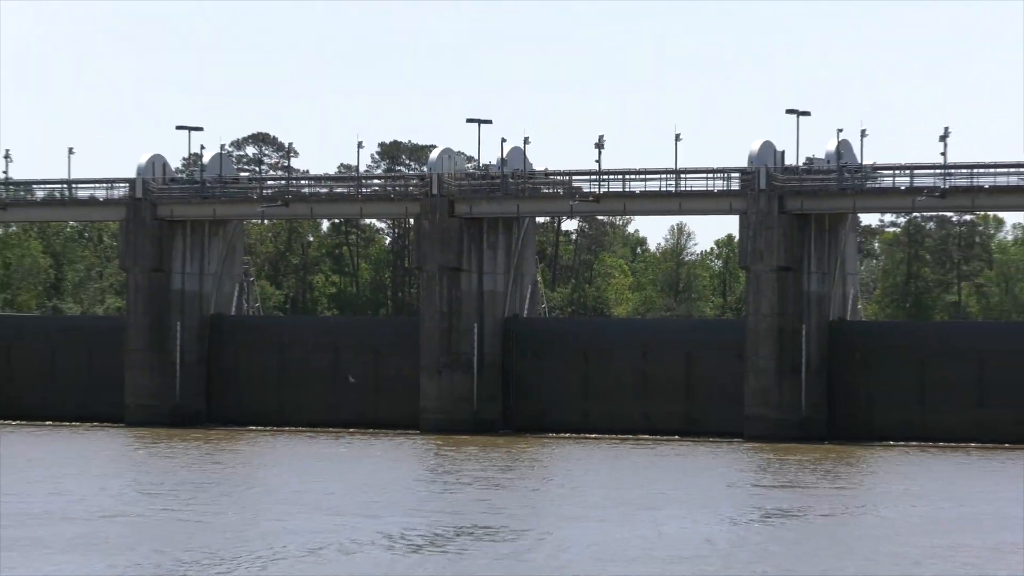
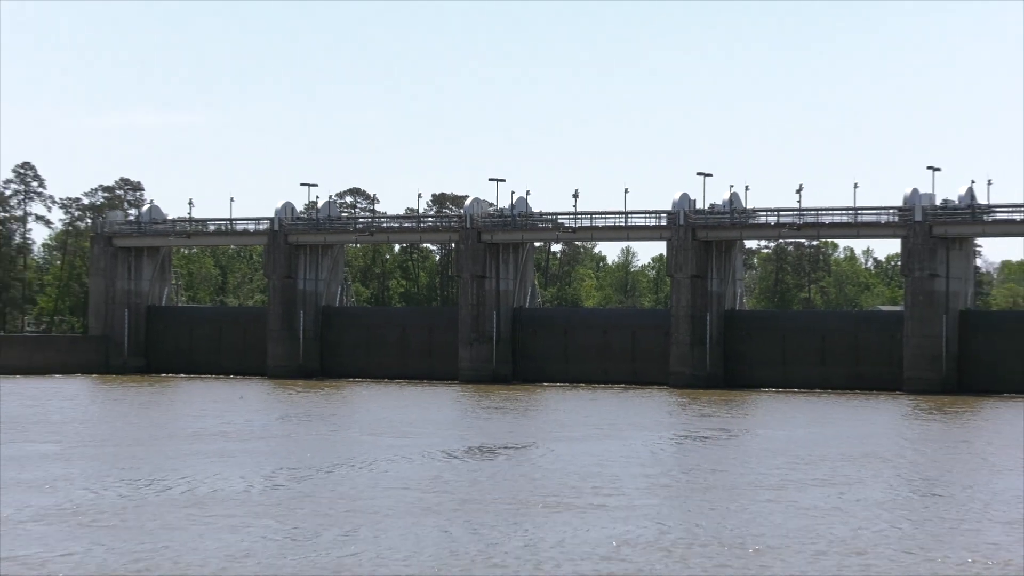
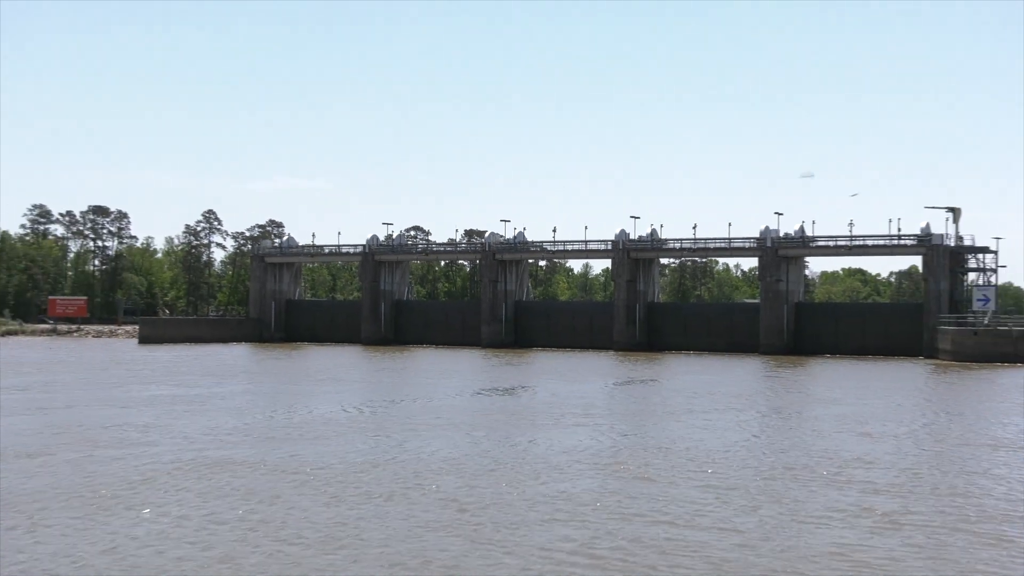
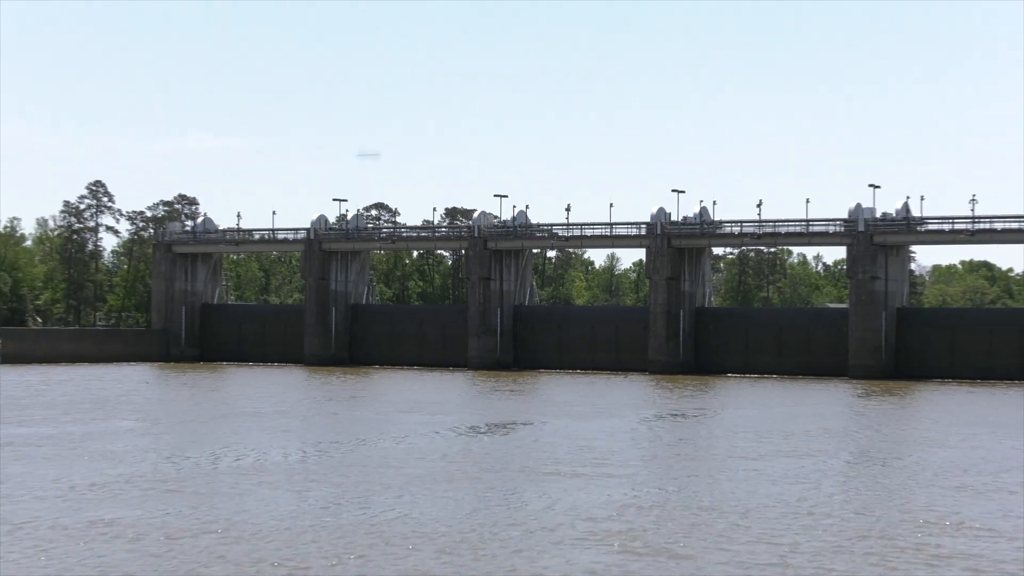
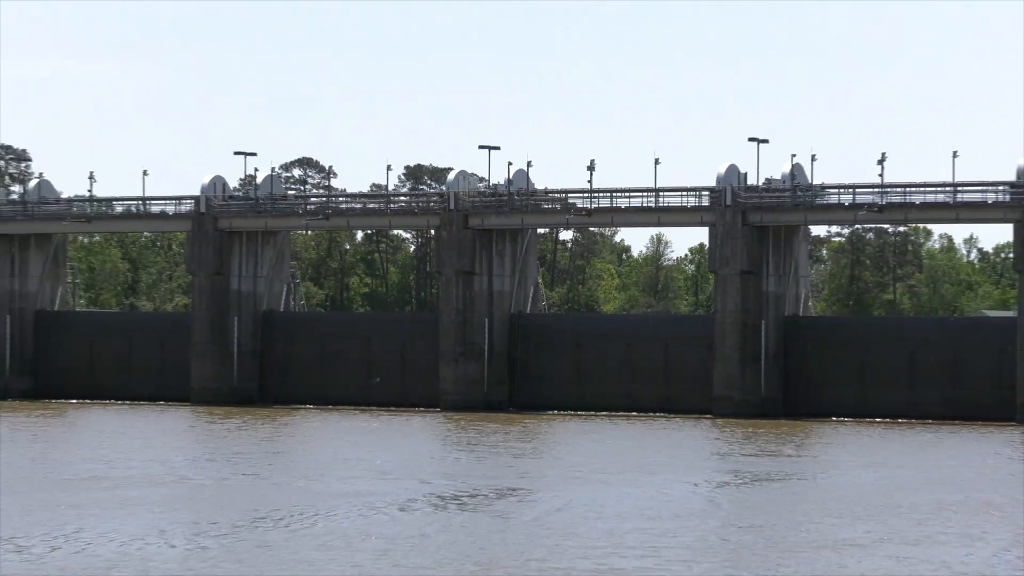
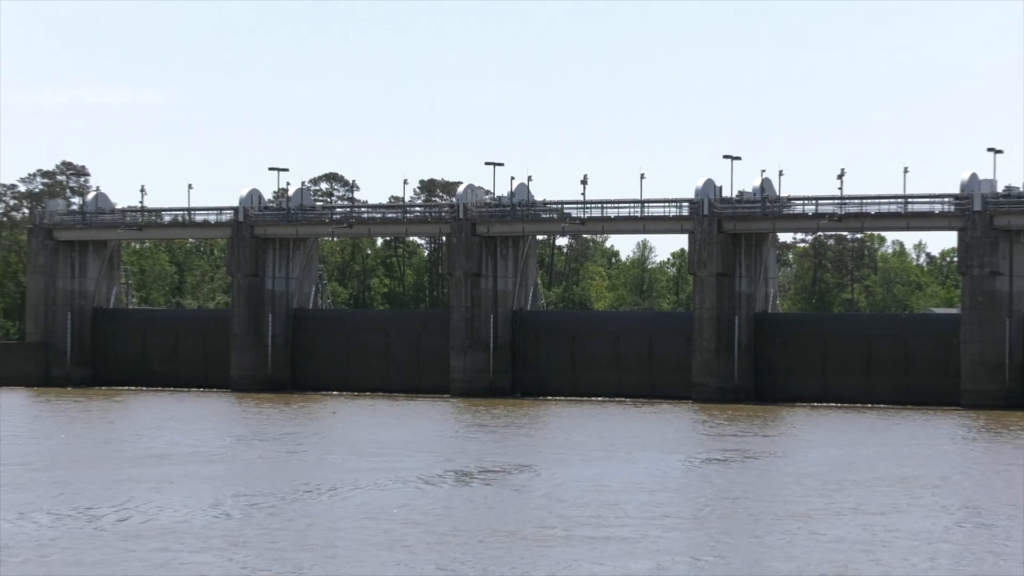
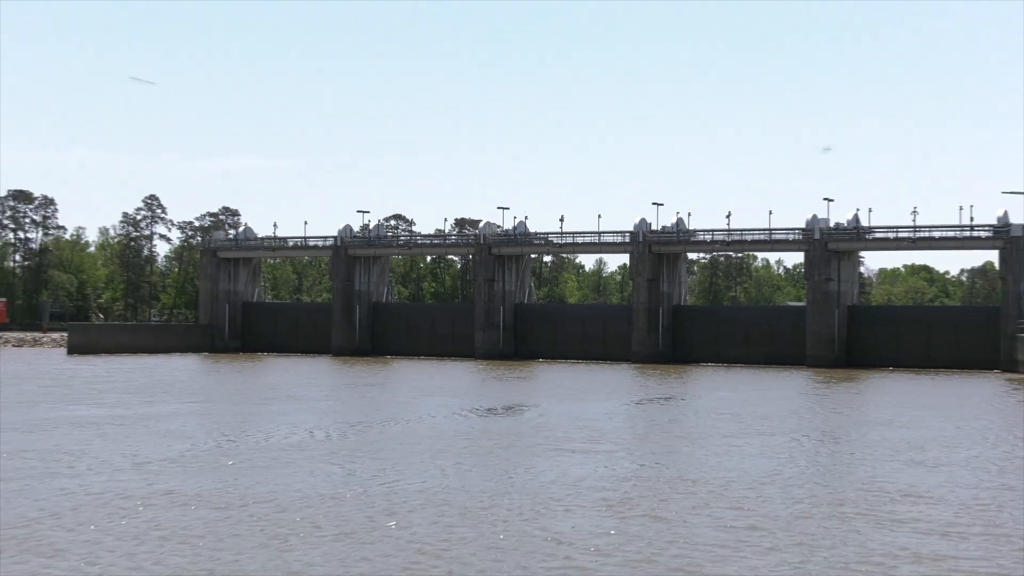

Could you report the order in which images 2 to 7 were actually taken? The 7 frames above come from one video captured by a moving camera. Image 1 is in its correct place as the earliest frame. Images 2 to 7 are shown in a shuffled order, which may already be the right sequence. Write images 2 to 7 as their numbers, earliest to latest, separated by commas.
5, 6, 2, 4, 7, 3
